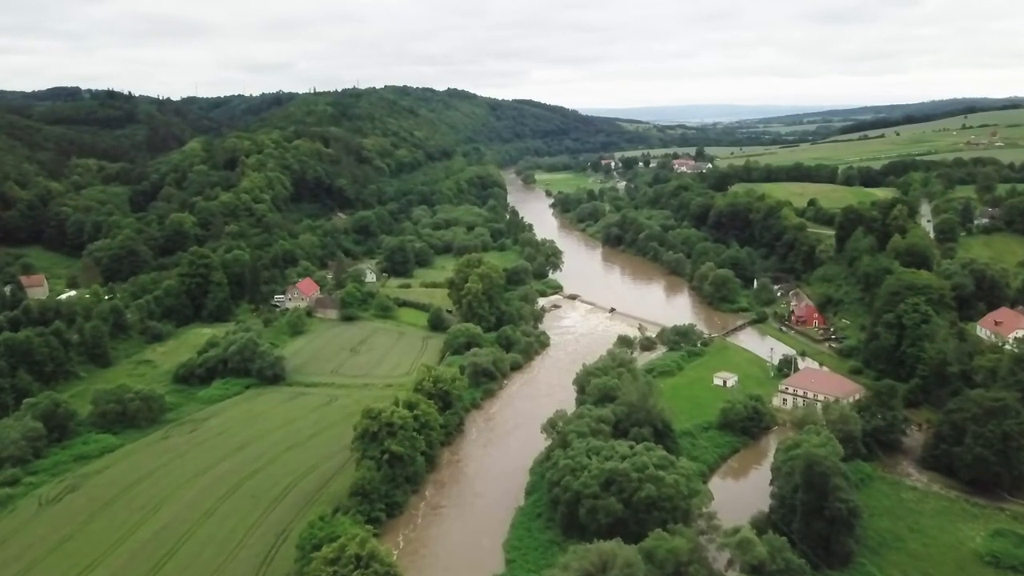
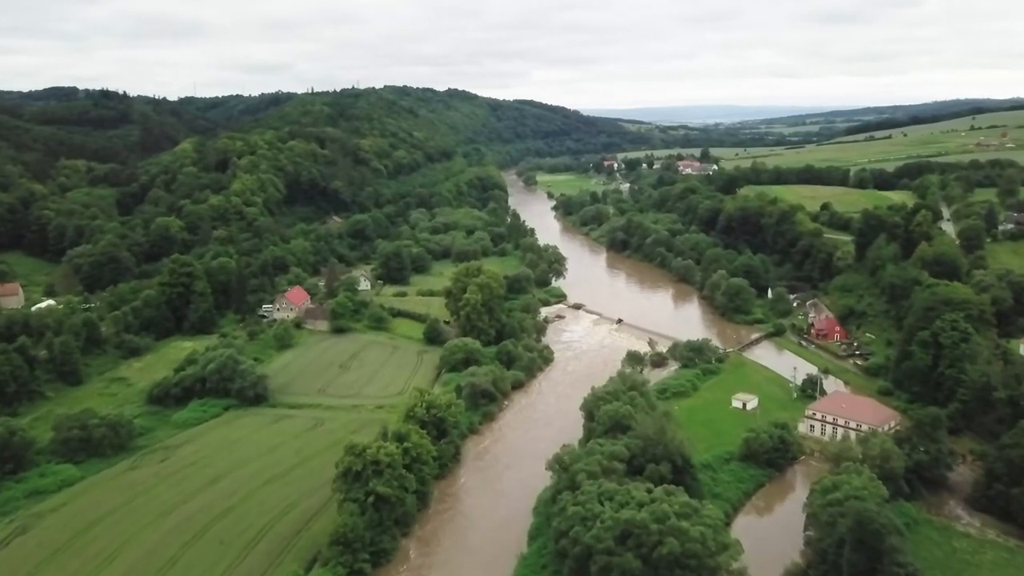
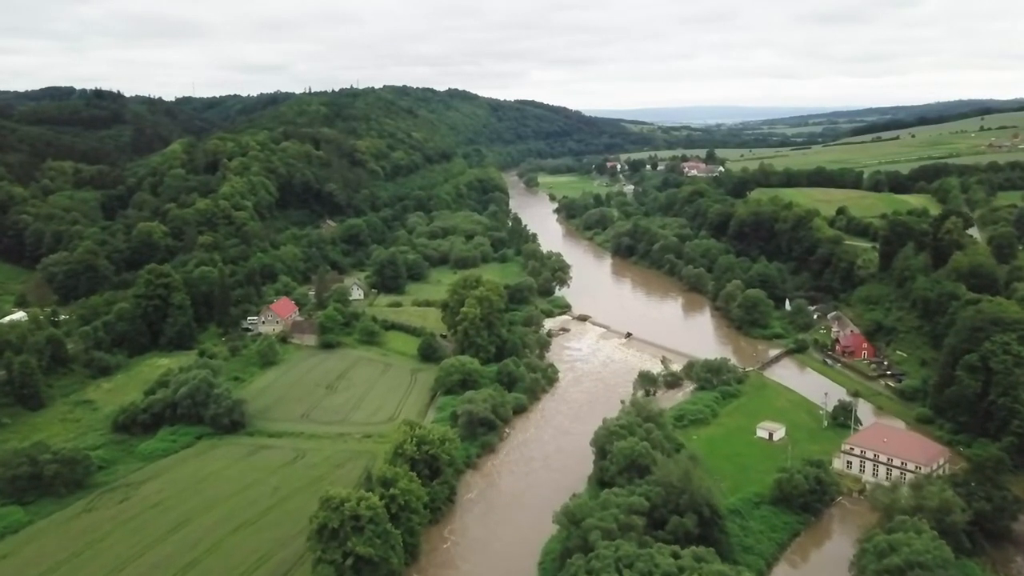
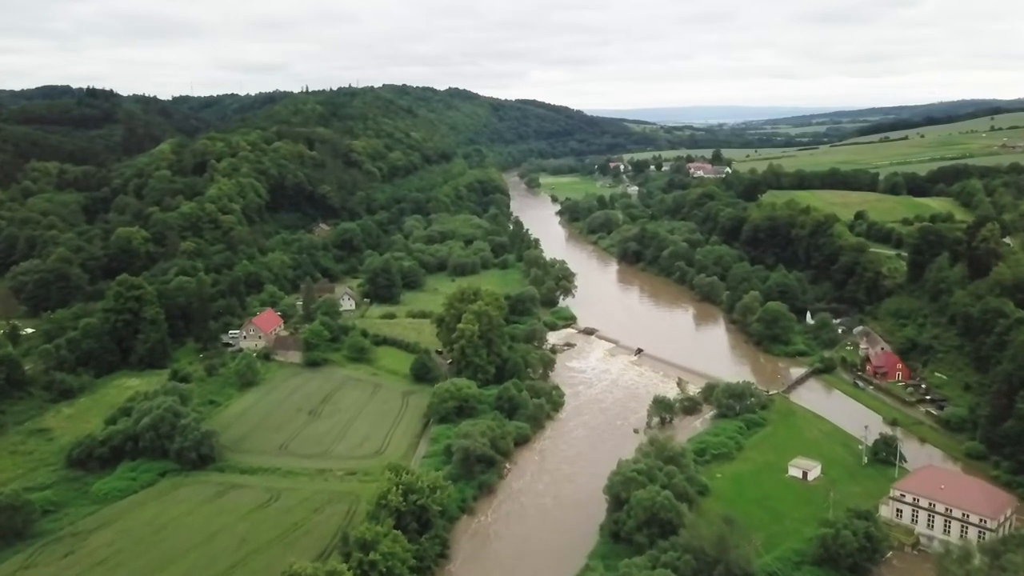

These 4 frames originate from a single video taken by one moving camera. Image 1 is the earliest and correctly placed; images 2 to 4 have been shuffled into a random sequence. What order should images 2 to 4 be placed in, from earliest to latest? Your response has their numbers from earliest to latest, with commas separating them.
2, 3, 4
